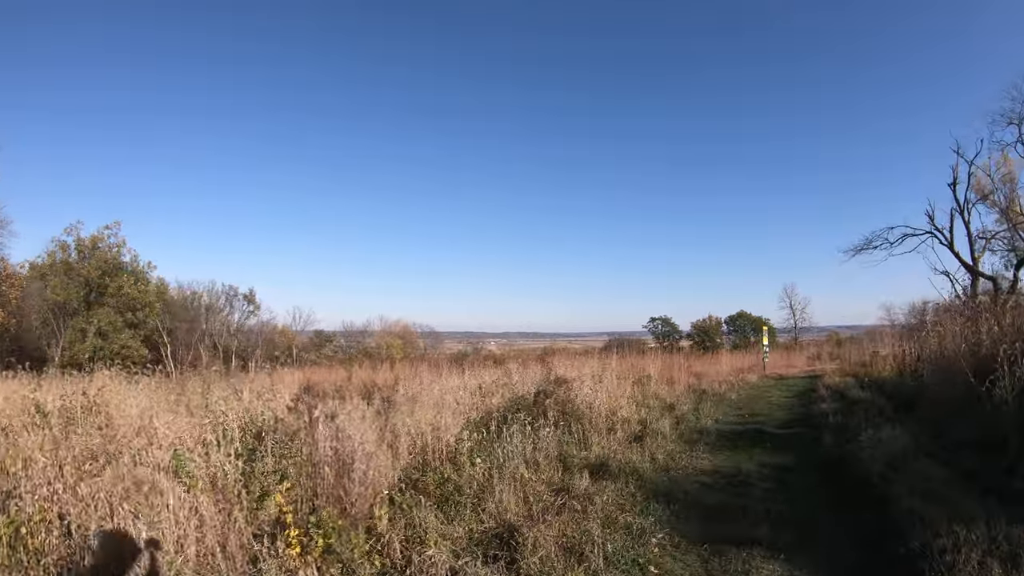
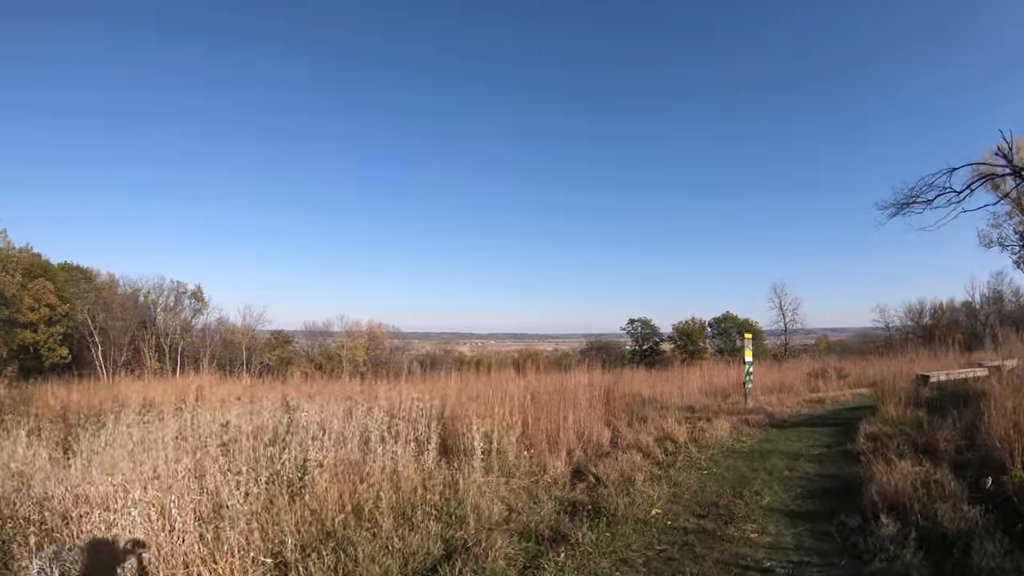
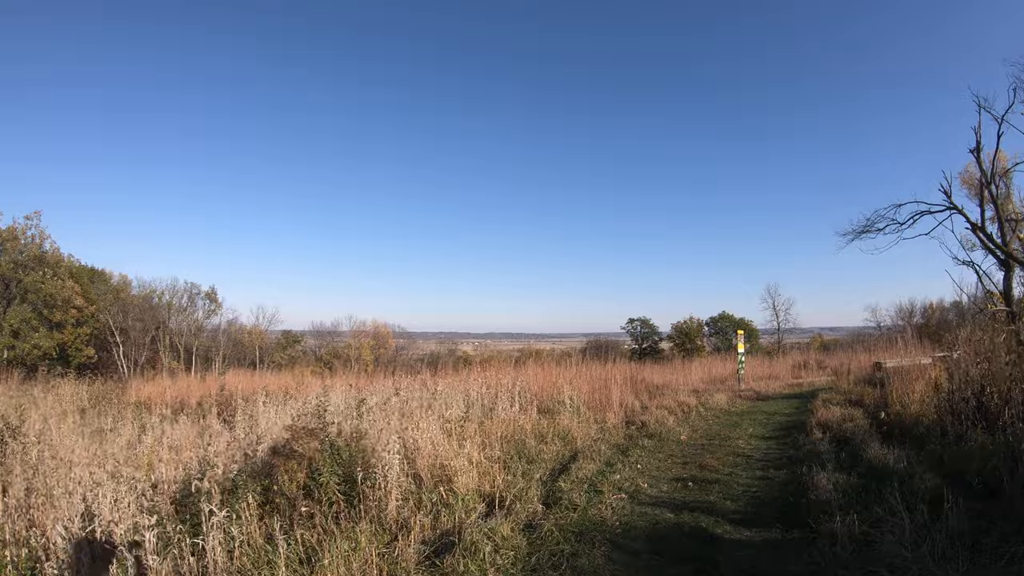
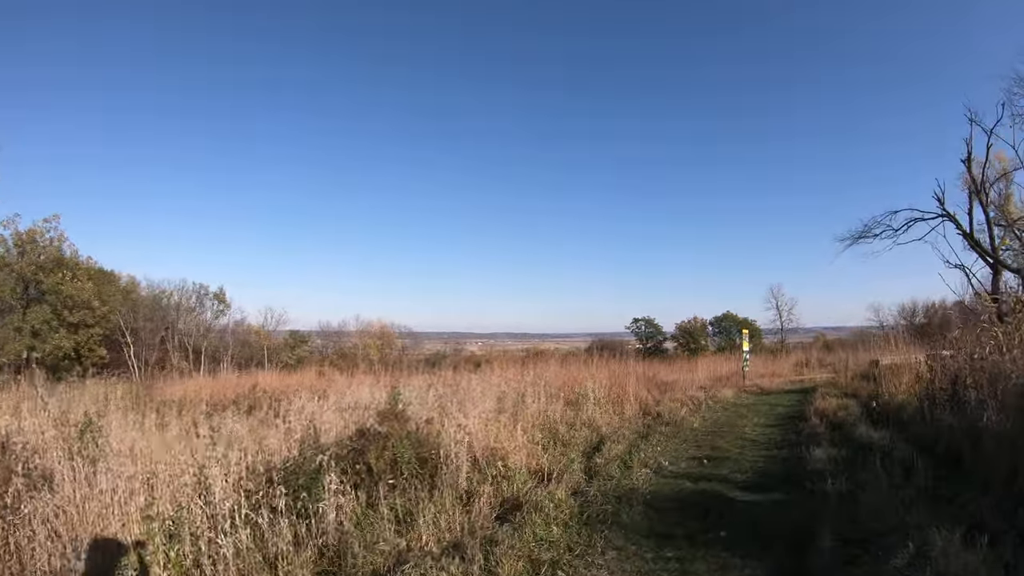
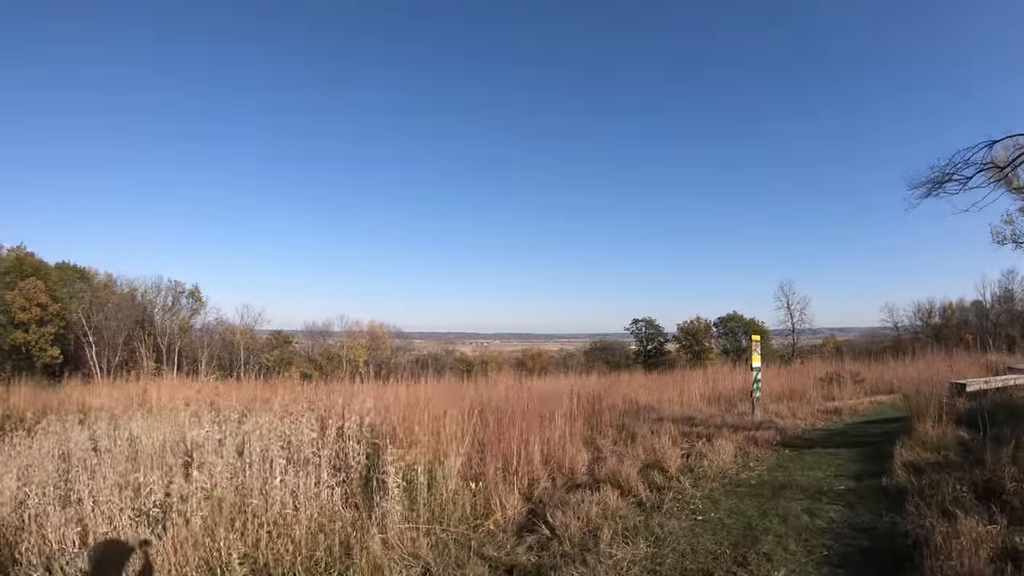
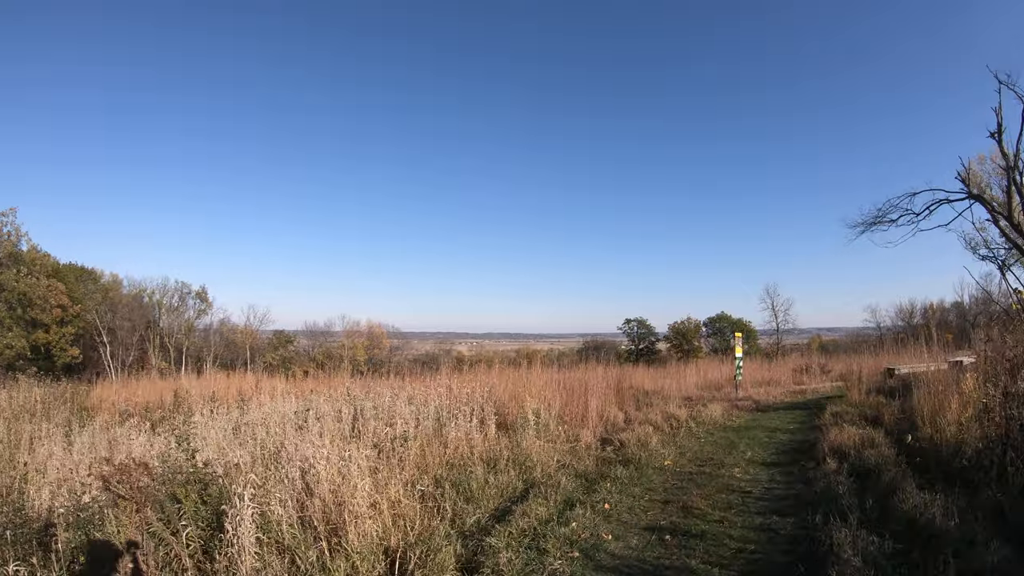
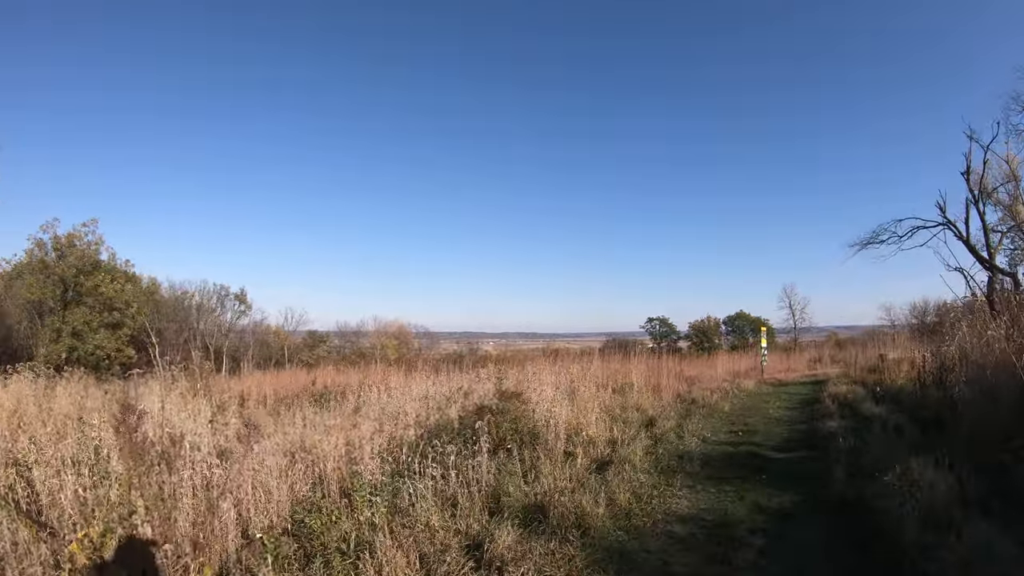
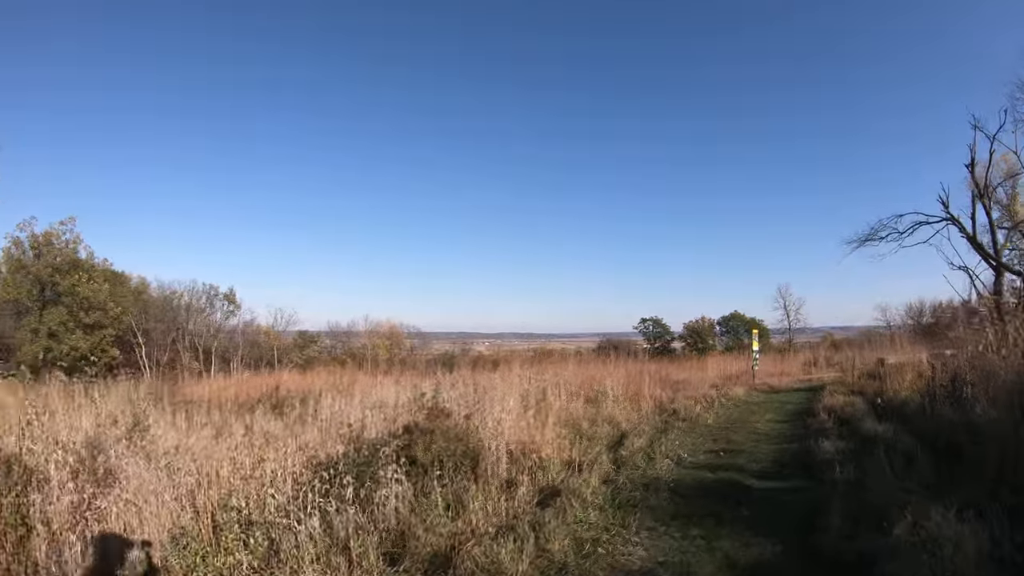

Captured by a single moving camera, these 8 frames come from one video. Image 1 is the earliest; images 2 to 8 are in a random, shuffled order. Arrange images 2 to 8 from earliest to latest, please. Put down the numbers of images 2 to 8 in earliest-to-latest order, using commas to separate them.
7, 8, 4, 3, 6, 2, 5
